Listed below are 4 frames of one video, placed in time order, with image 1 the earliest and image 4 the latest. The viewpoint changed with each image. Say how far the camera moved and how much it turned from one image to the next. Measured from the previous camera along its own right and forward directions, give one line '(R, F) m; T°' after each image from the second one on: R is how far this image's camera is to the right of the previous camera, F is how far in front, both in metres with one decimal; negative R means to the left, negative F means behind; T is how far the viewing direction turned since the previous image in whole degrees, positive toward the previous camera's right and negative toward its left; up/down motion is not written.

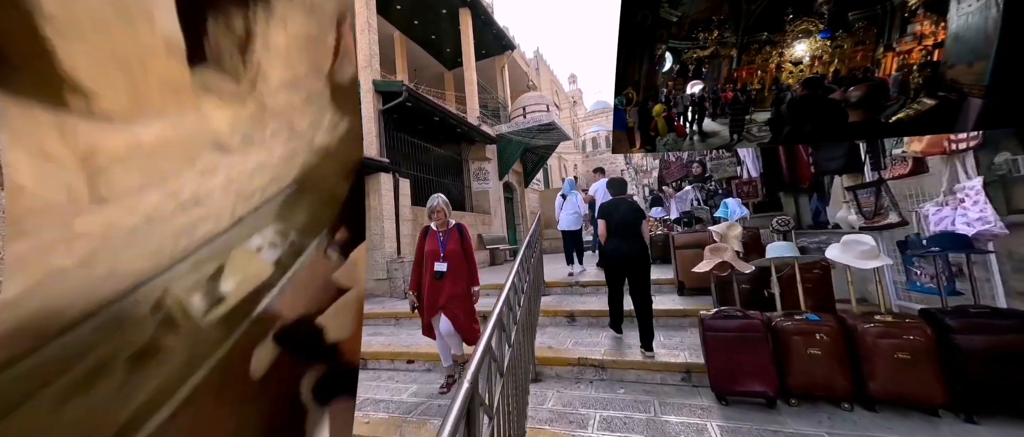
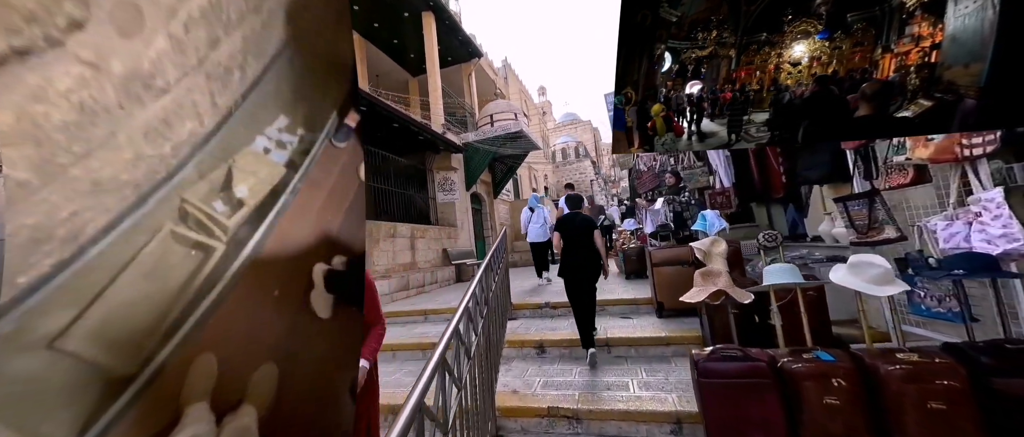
(+0.1, +0.5) m; +4°
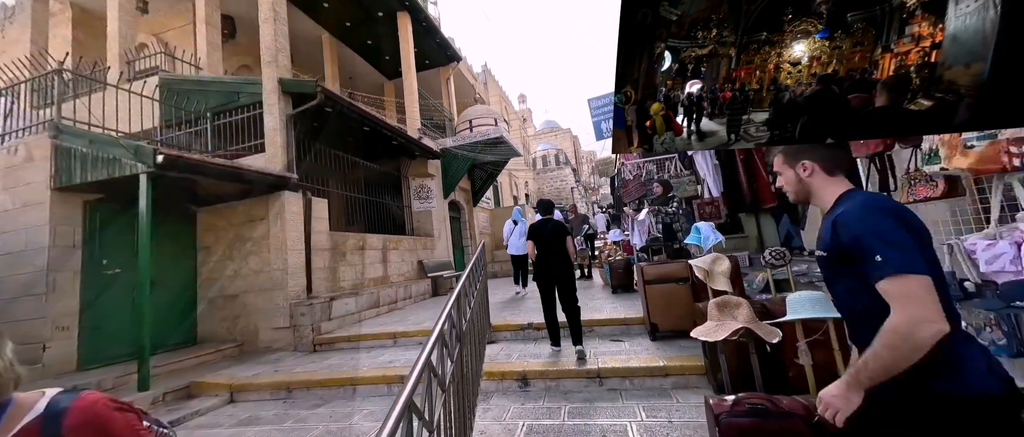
(0.0, +0.4) m; +3°
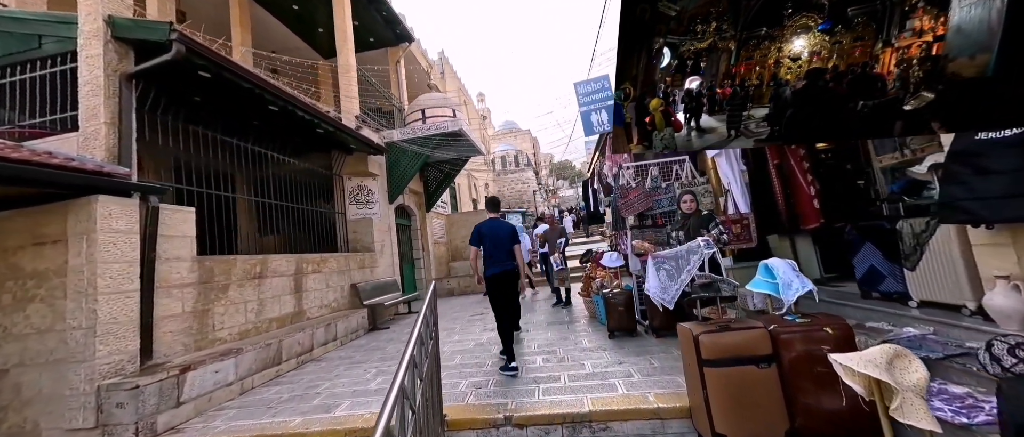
(-0.1, +1.6) m; +7°
